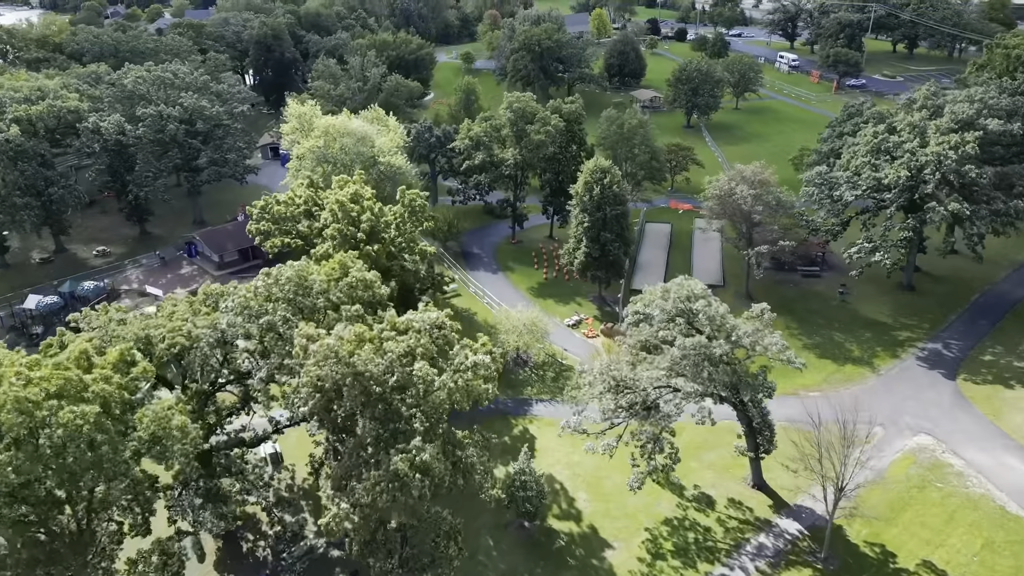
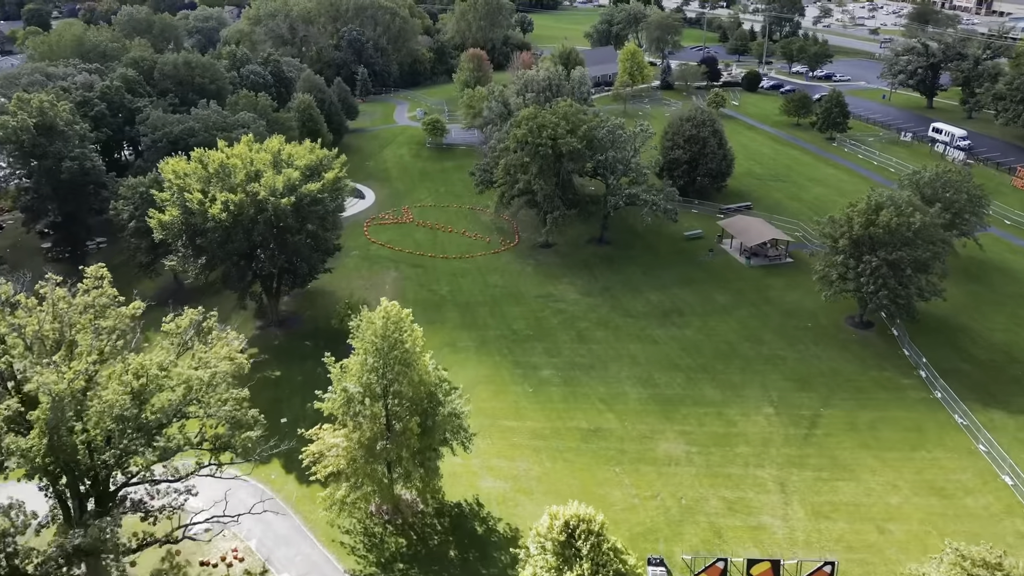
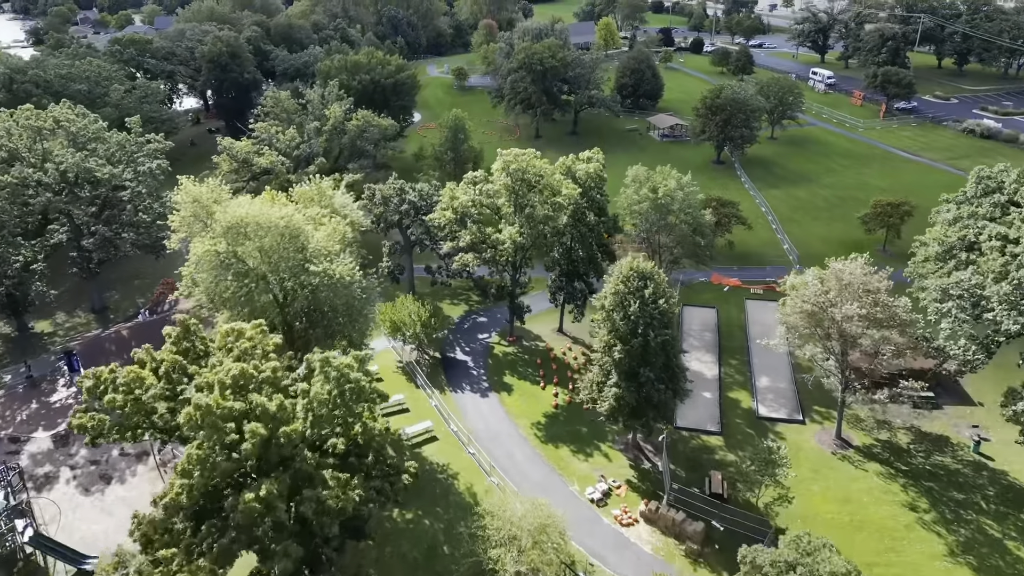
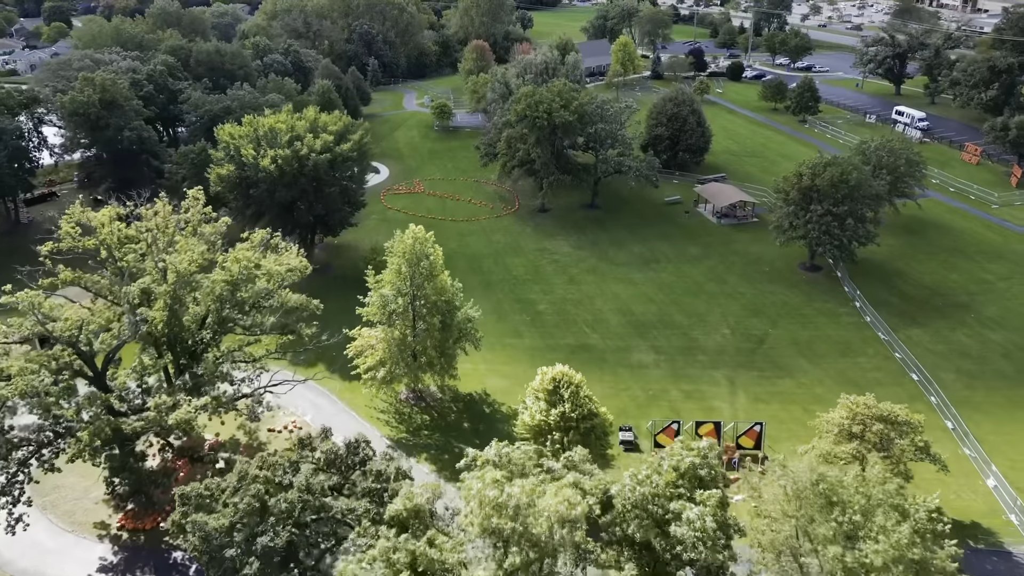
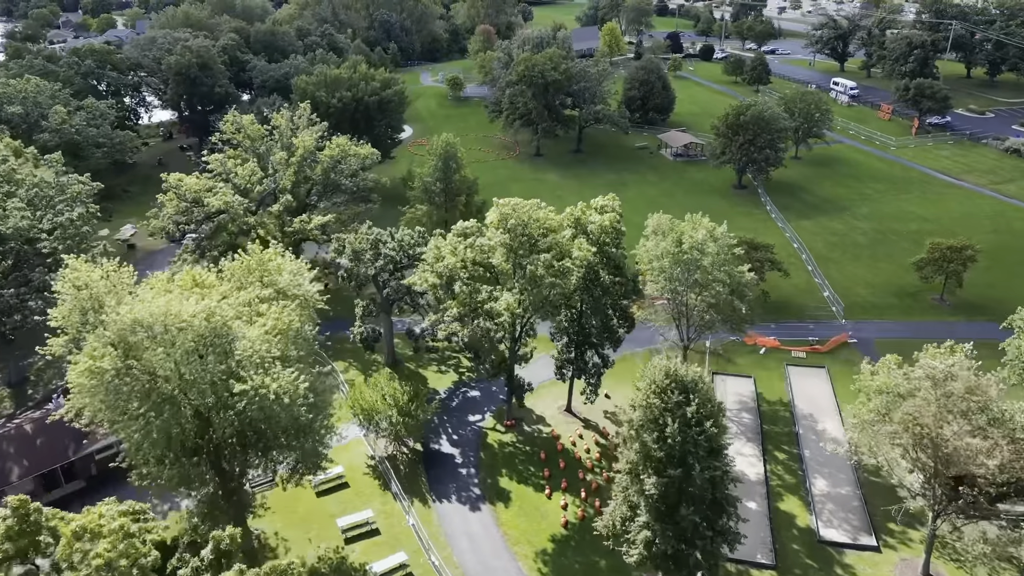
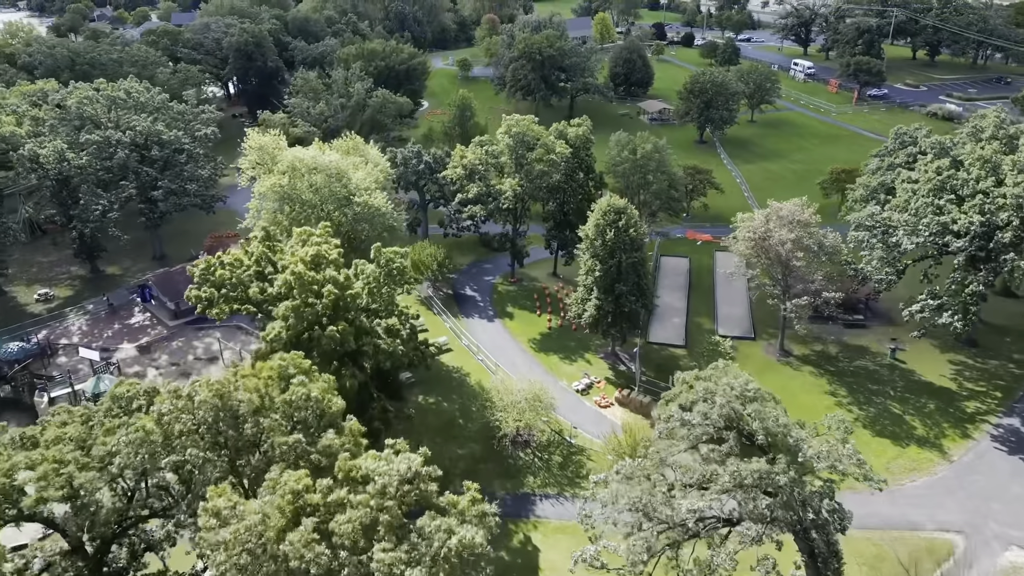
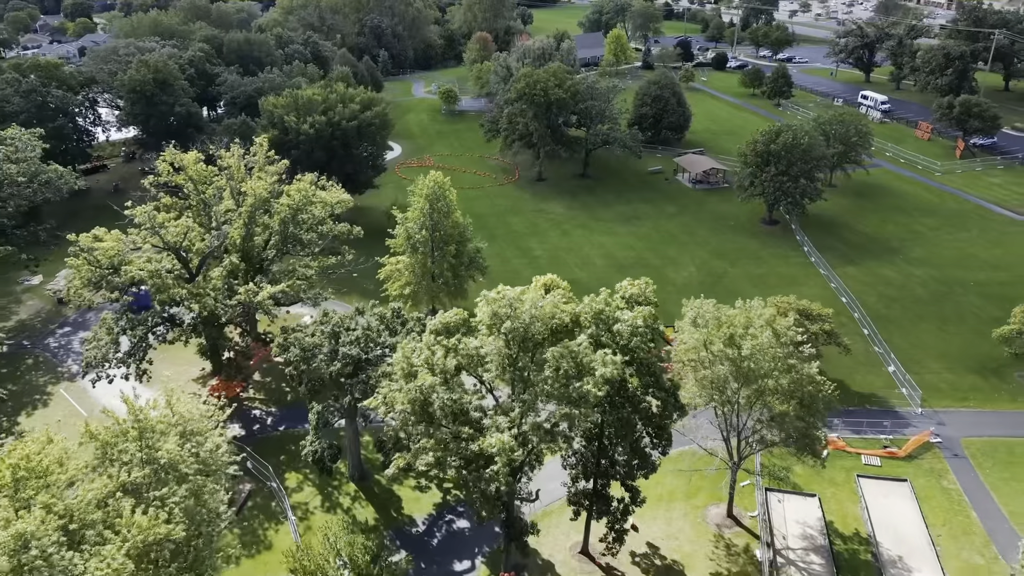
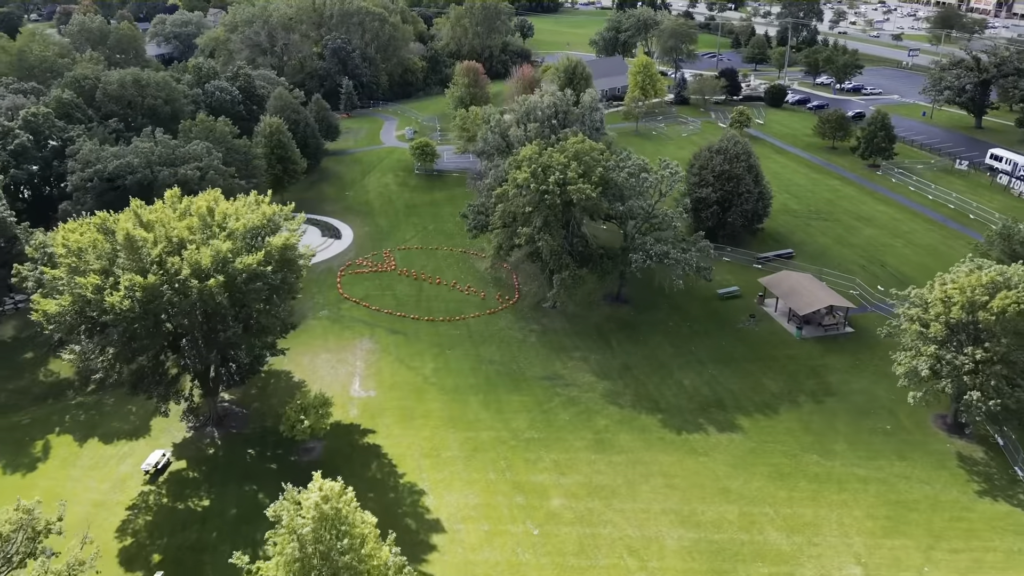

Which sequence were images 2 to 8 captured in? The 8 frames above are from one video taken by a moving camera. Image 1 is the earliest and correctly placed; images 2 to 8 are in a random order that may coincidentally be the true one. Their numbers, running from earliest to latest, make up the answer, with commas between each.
6, 3, 5, 7, 4, 2, 8
